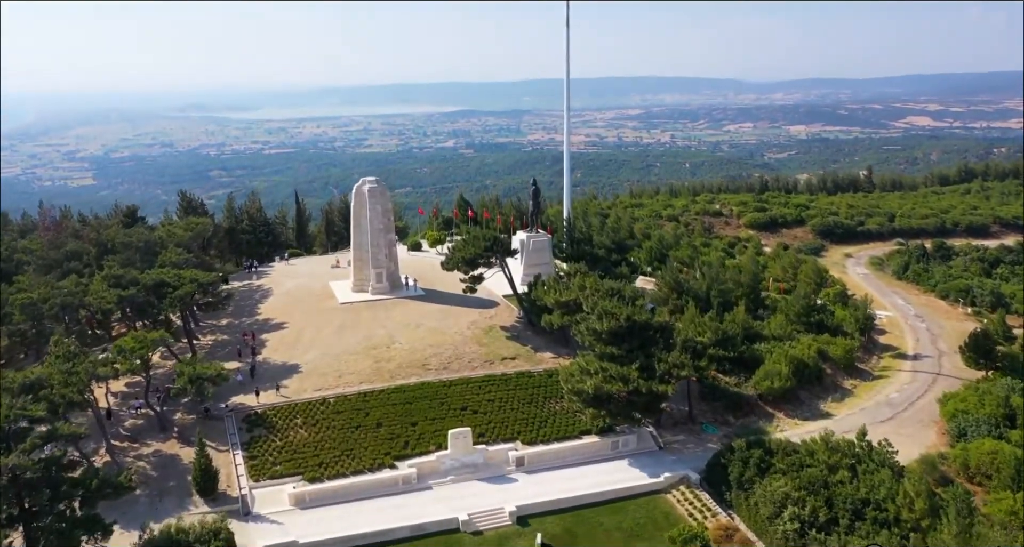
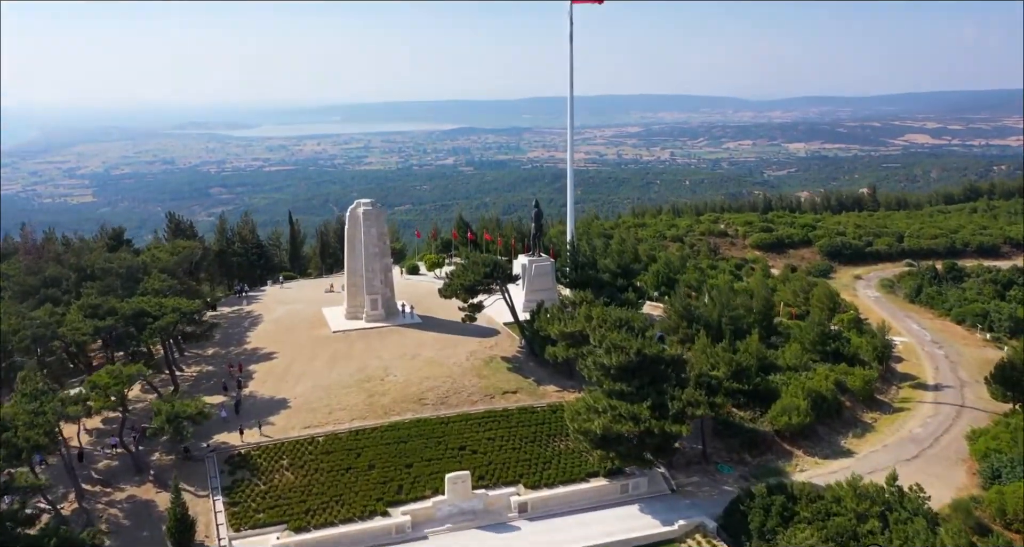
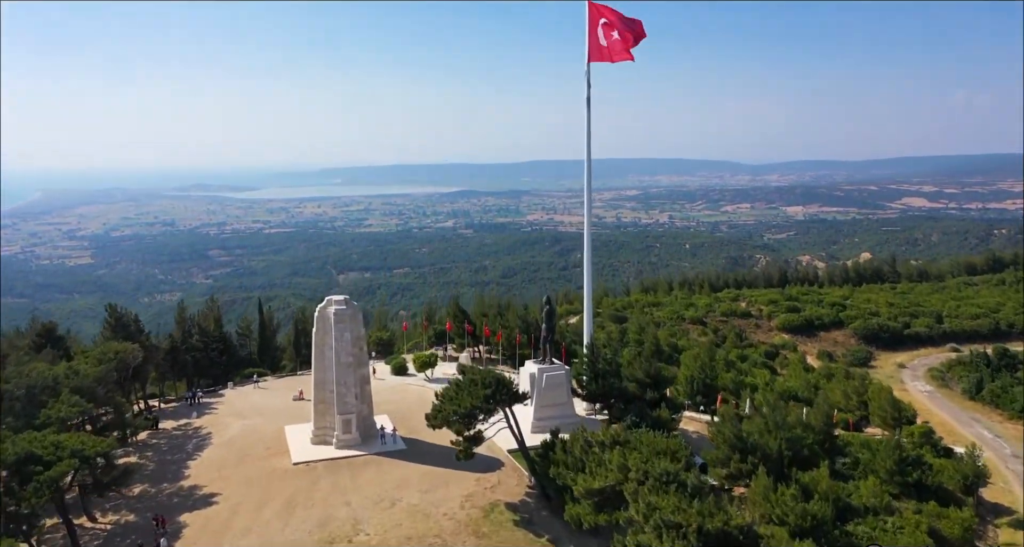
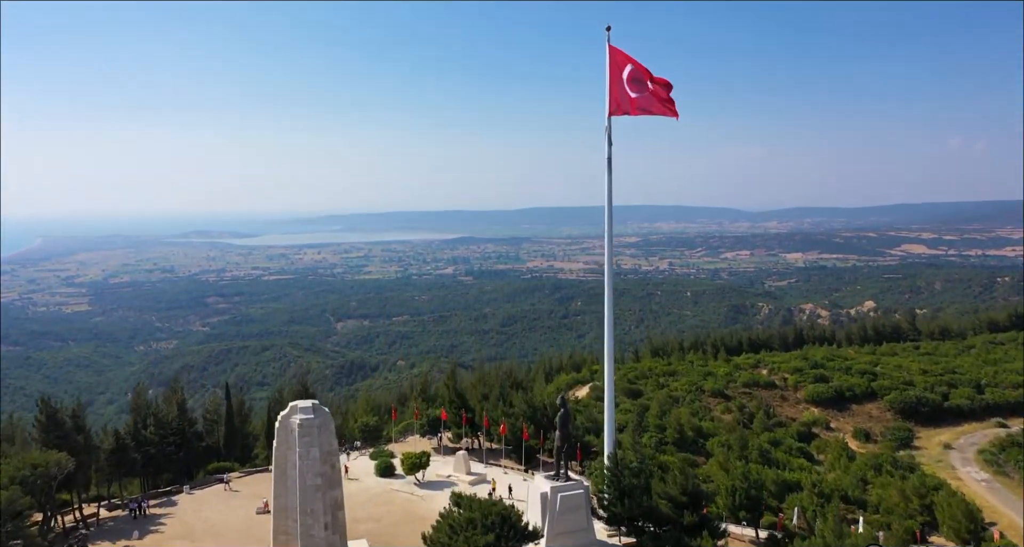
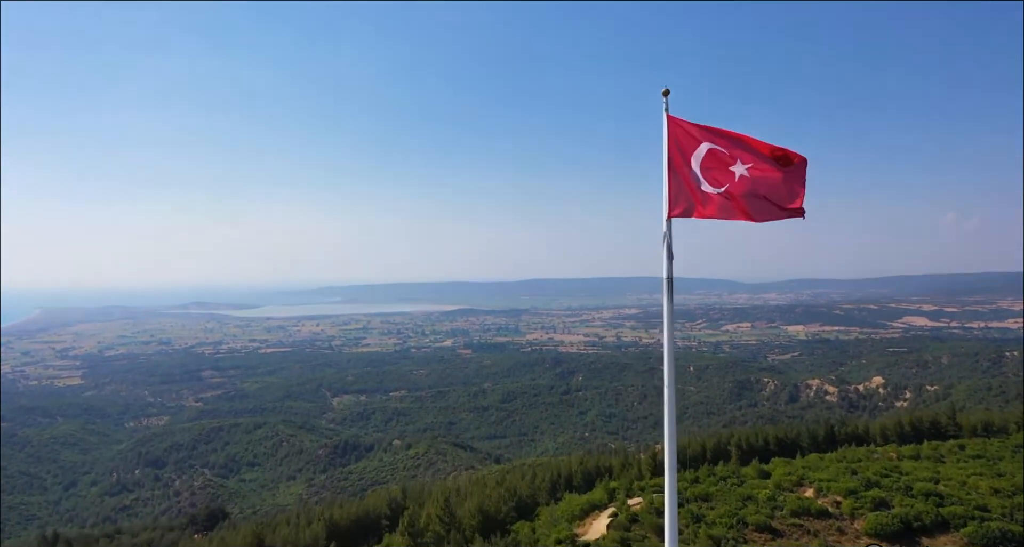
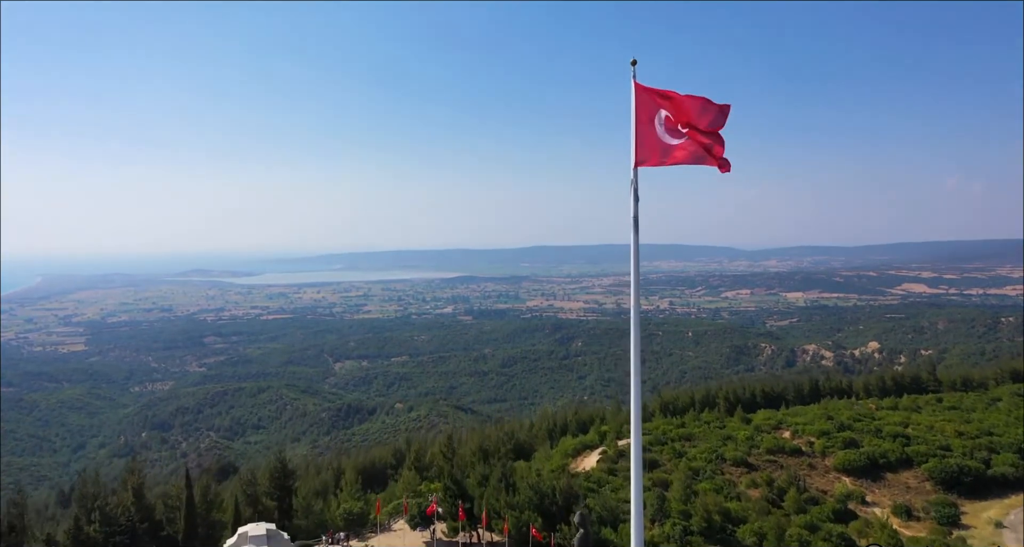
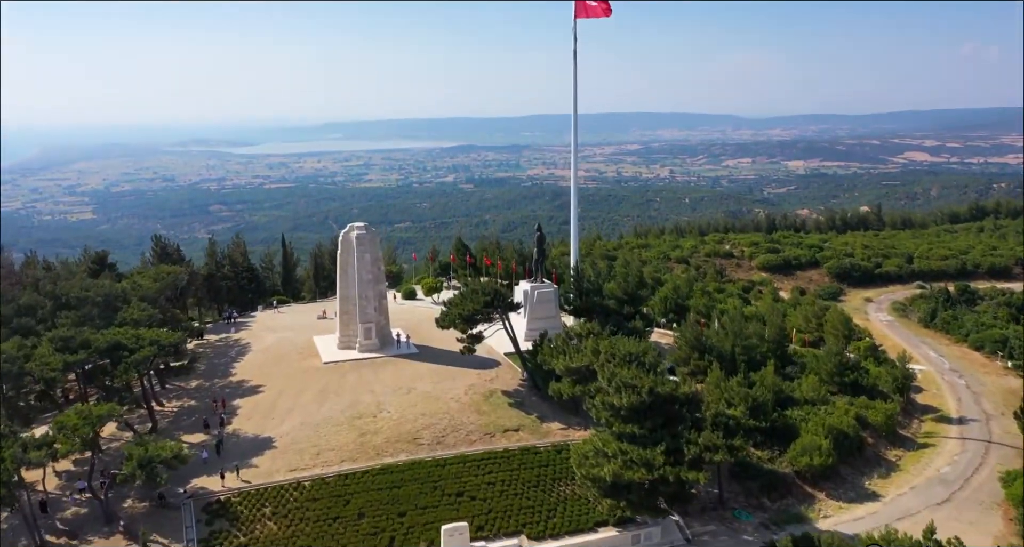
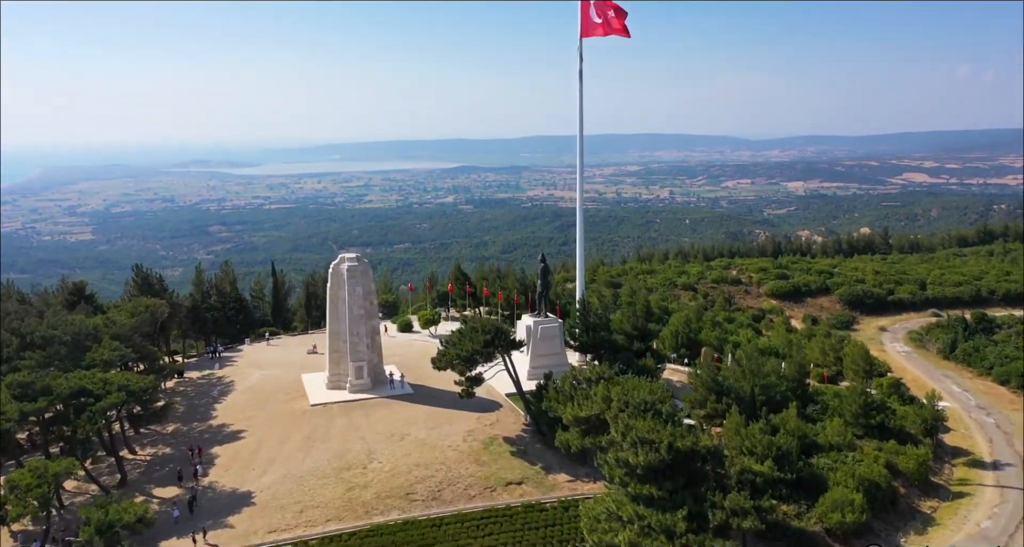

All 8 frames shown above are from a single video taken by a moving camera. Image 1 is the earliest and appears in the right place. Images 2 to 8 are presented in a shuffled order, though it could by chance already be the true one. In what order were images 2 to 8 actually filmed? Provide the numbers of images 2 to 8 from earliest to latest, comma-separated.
2, 7, 8, 3, 4, 6, 5
